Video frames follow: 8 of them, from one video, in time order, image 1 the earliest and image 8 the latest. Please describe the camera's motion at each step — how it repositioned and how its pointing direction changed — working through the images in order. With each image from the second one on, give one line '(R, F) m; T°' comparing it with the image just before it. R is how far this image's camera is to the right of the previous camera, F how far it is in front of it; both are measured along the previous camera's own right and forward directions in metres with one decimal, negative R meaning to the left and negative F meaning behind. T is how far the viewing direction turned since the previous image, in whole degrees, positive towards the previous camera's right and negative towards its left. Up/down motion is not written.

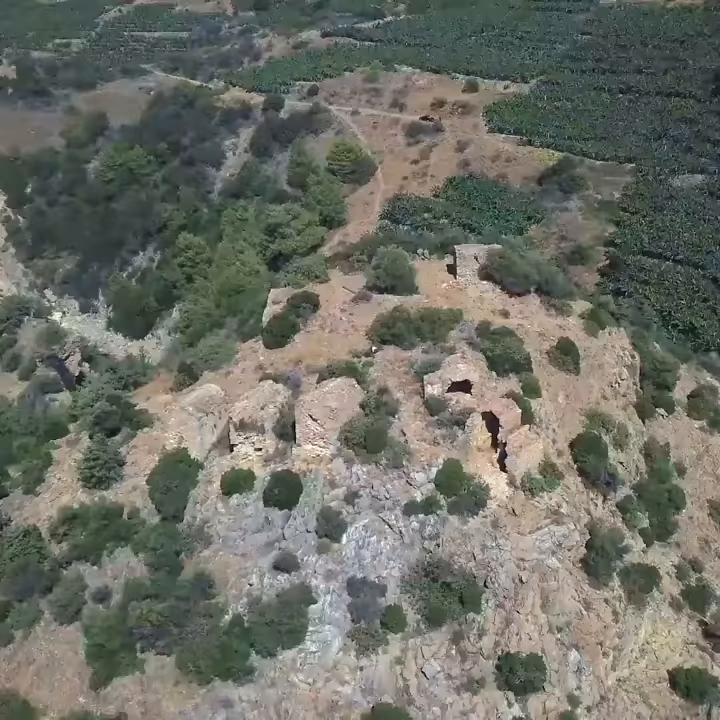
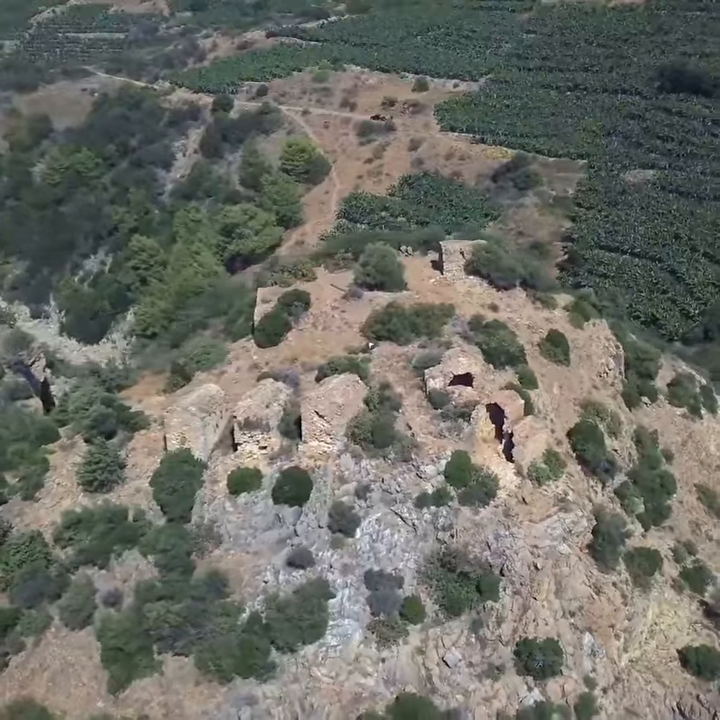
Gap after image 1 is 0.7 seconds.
(-2.2, -0.2) m; +3°
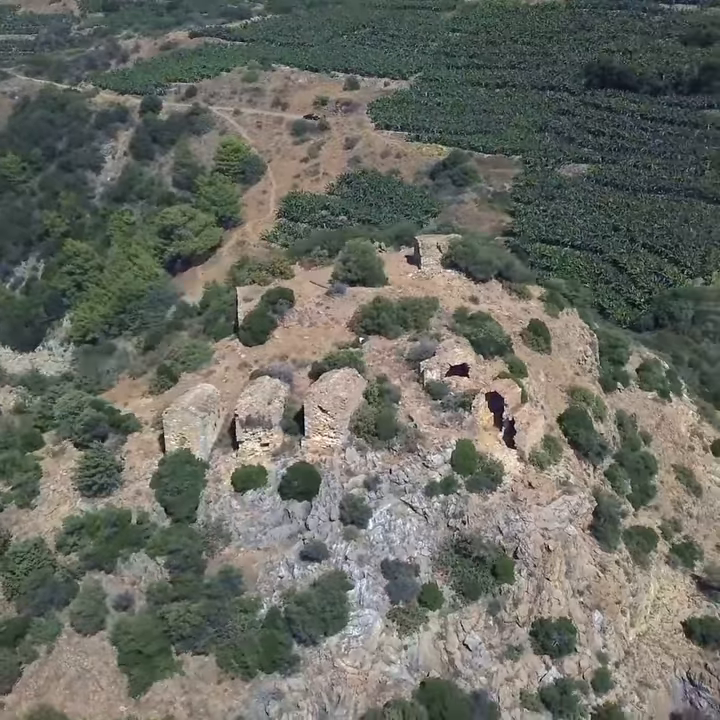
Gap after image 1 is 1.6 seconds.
(-2.8, -0.3) m; +5°
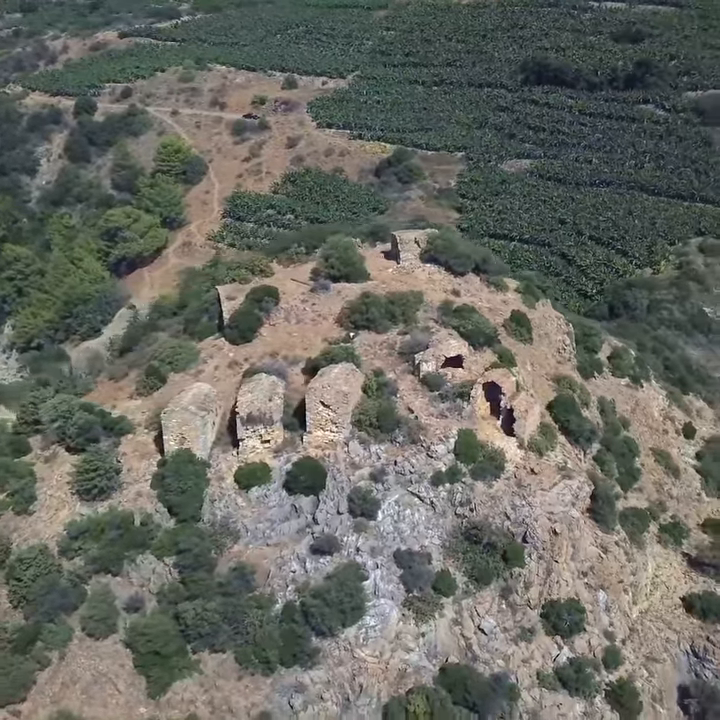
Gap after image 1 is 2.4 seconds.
(-2.5, -0.3) m; +4°
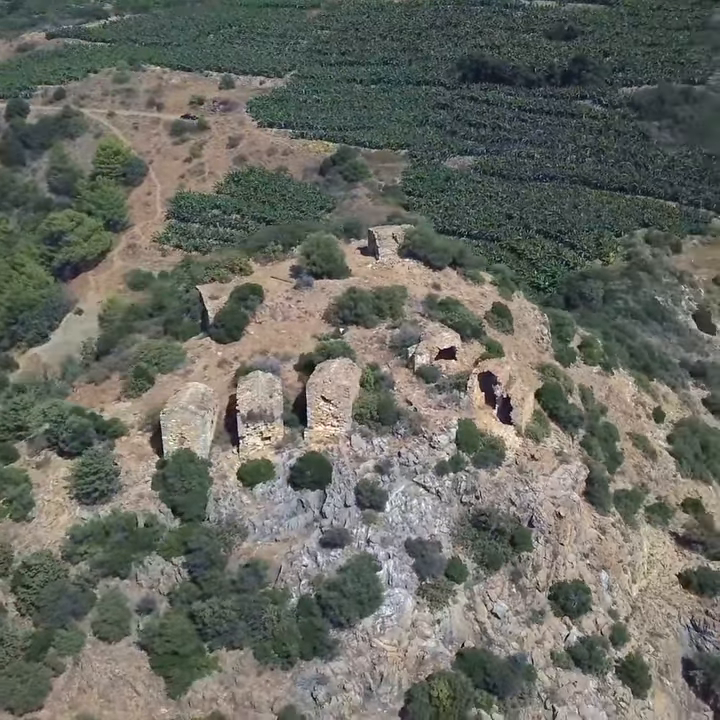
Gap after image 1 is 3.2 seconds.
(-2.5, -0.3) m; +4°
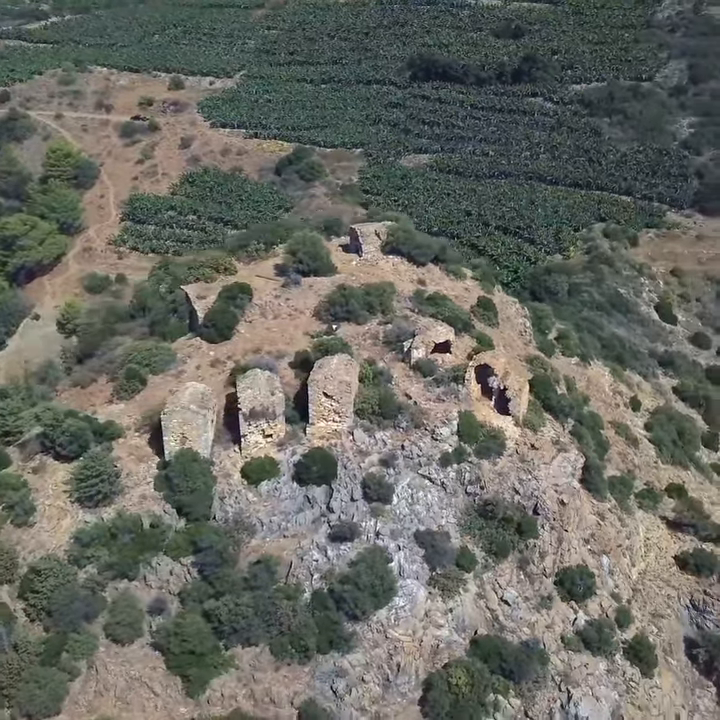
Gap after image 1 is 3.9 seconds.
(-2.1, -0.2) m; +3°
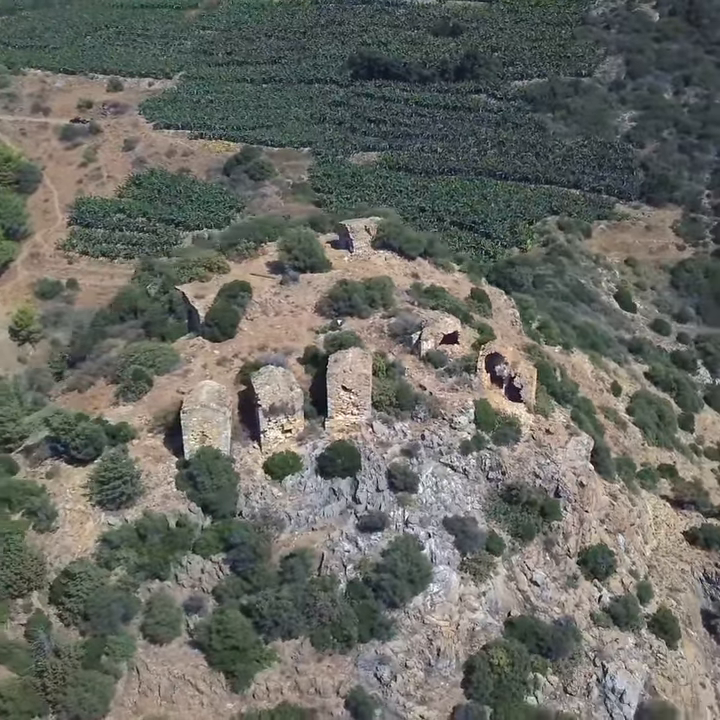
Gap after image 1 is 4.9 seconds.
(-3.3, -0.3) m; +4°
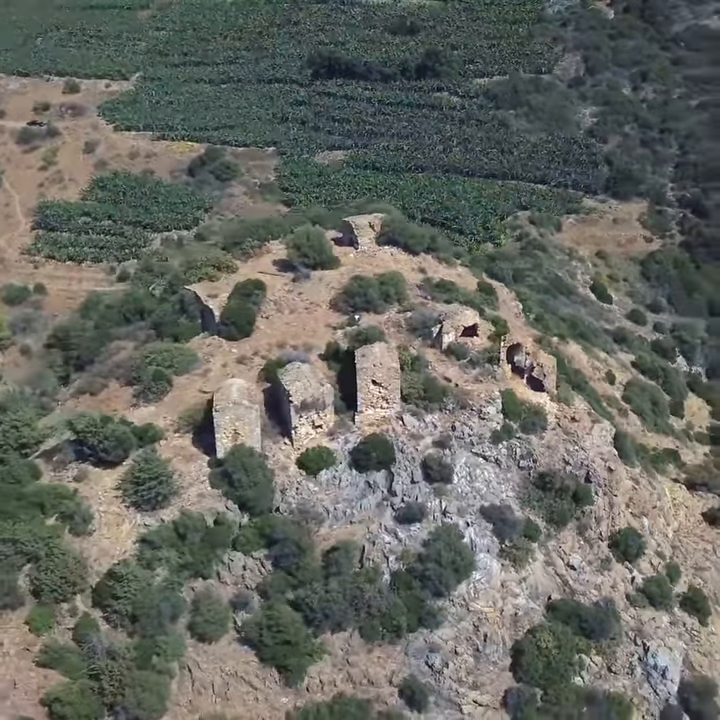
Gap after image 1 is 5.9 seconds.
(-3.1, -0.3) m; +3°
